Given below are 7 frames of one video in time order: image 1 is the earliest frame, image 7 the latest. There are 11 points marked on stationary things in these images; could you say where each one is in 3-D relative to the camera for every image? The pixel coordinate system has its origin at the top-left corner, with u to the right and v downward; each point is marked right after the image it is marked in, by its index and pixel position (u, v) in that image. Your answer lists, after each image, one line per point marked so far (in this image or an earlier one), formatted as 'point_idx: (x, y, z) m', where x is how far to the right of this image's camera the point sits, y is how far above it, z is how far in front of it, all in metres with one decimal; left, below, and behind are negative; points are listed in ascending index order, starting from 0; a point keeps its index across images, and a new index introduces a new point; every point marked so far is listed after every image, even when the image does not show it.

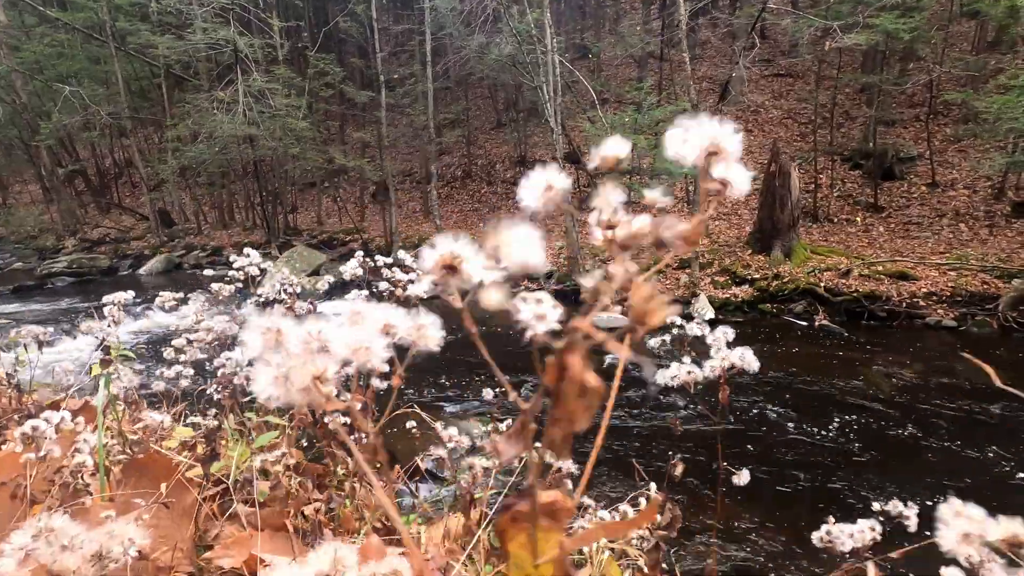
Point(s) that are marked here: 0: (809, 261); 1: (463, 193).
0: (+6.8, +0.6, +12.2) m
1: (-1.9, +3.6, +20.0) m
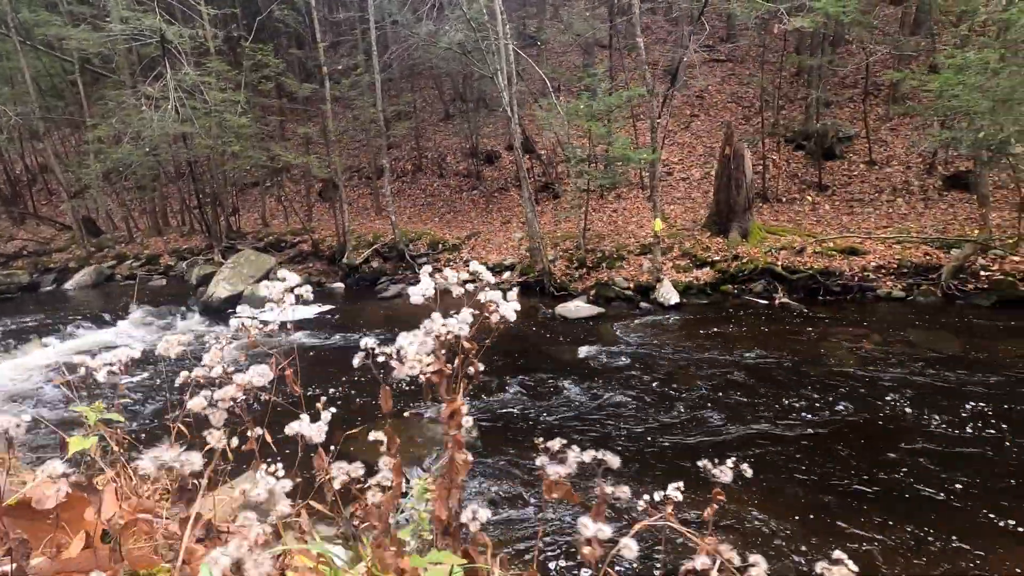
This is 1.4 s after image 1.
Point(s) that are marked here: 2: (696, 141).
0: (+5.9, +1.1, +12.5) m
1: (-3.6, +3.7, +19.4) m
2: (+6.1, +4.9, +17.7) m
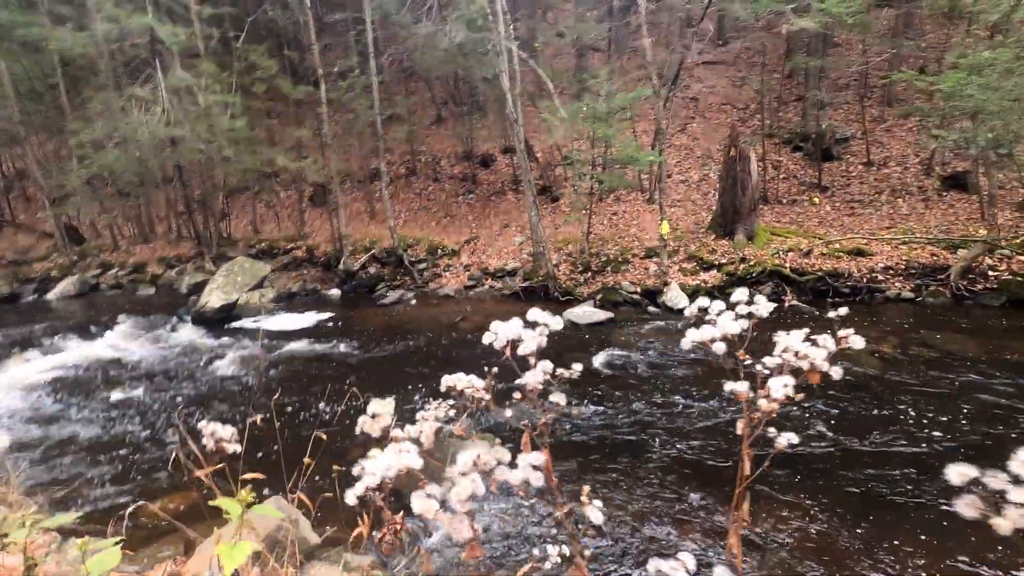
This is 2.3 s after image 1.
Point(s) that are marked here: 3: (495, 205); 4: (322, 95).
0: (+6.0, +1.1, +12.4) m
1: (-3.7, +3.5, +19.1) m
2: (+6.0, +4.8, +17.6) m
3: (-0.6, +2.7, +17.5) m
4: (-5.3, +5.4, +14.8) m
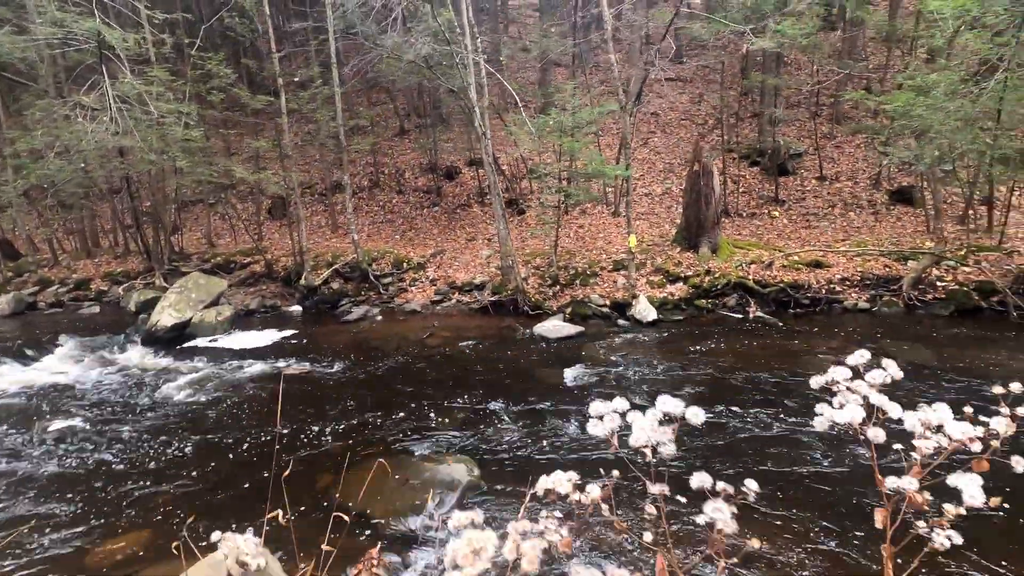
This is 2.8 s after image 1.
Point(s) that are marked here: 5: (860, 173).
0: (+5.3, +0.8, +12.7) m
1: (-4.9, +3.0, +18.8) m
2: (+4.8, +4.4, +17.9) m
3: (-1.7, +2.3, +17.4) m
4: (-6.2, +4.9, +14.4) m
5: (+10.4, +3.4, +15.9) m
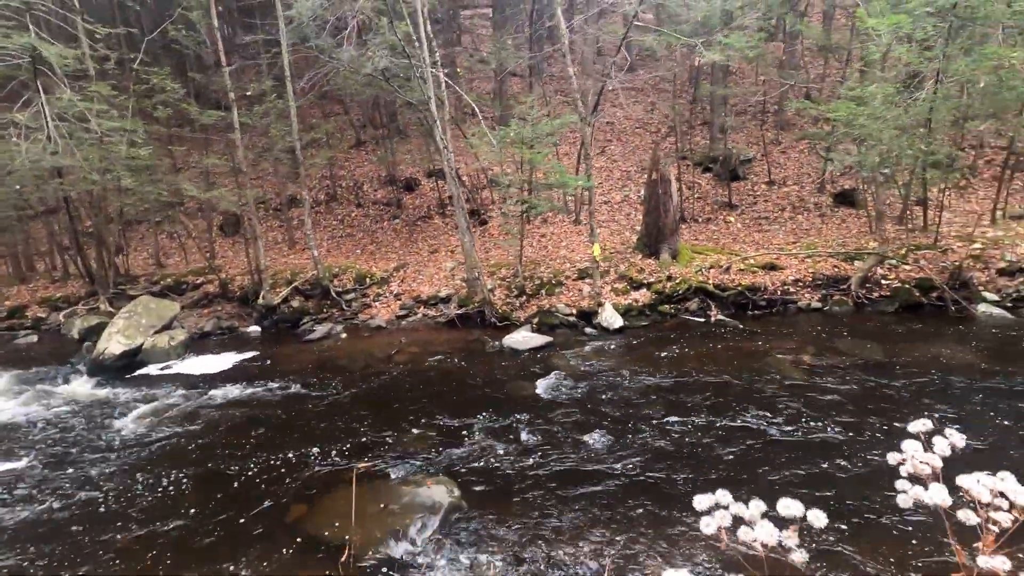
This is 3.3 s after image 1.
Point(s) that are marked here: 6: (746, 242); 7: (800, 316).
0: (+4.4, +0.7, +13.1) m
1: (-6.2, +2.4, +18.4) m
2: (+3.5, +4.2, +18.3) m
3: (-2.9, +1.9, +17.2) m
4: (-7.3, +4.4, +13.9) m
5: (+9.2, +3.5, +16.7) m
6: (+6.2, +1.2, +14.2) m
7: (+6.1, -0.6, +11.3) m
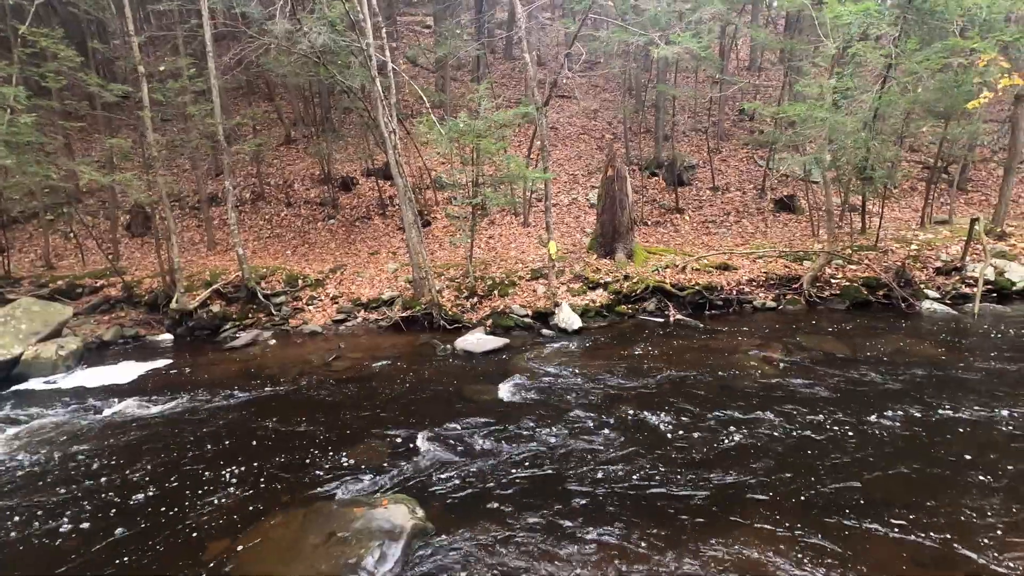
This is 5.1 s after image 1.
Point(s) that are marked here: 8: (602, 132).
0: (+3.2, +0.7, +12.8) m
1: (-8.0, +2.2, +16.8) m
2: (+1.6, +4.0, +17.9) m
3: (-4.5, +1.7, +16.0) m
4: (-8.5, +4.3, +12.3) m
5: (+7.5, +3.3, +17.0) m
6: (+4.9, +1.2, +14.1) m
7: (+5.1, -0.6, +11.2) m
8: (+3.4, +5.8, +19.8) m
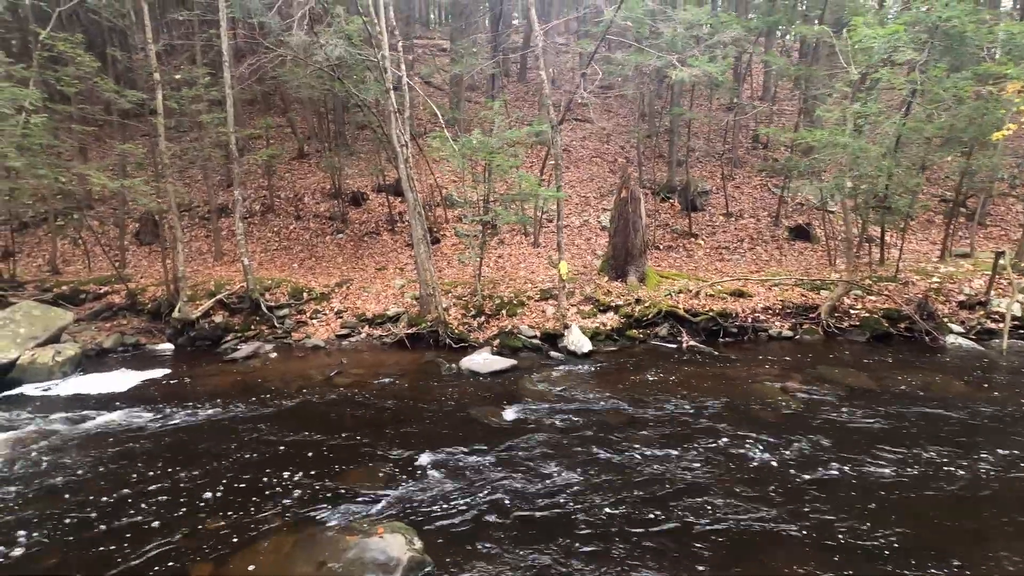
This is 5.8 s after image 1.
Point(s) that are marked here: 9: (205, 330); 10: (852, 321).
0: (+3.5, +0.1, +12.5) m
1: (-7.7, +1.9, +16.7) m
2: (+2.0, +3.3, +17.8) m
3: (-4.2, +1.3, +15.9) m
4: (-8.2, +4.2, +12.3) m
5: (+7.9, +2.4, +16.8) m
6: (+5.1, +0.5, +13.8) m
7: (+5.3, -1.1, +10.8) m
8: (+3.9, +4.9, +19.7) m
9: (-6.7, -0.9, +11.8) m
10: (+7.0, -0.7, +11.0) m
